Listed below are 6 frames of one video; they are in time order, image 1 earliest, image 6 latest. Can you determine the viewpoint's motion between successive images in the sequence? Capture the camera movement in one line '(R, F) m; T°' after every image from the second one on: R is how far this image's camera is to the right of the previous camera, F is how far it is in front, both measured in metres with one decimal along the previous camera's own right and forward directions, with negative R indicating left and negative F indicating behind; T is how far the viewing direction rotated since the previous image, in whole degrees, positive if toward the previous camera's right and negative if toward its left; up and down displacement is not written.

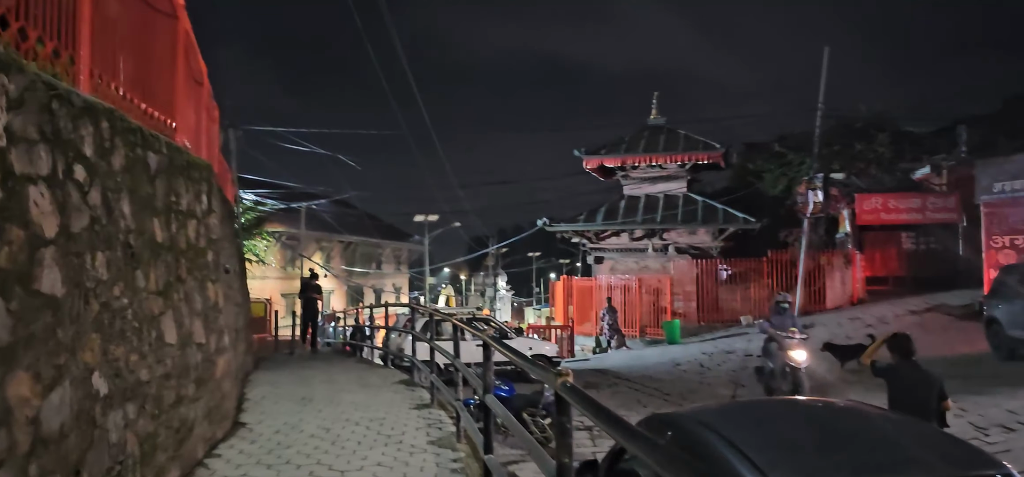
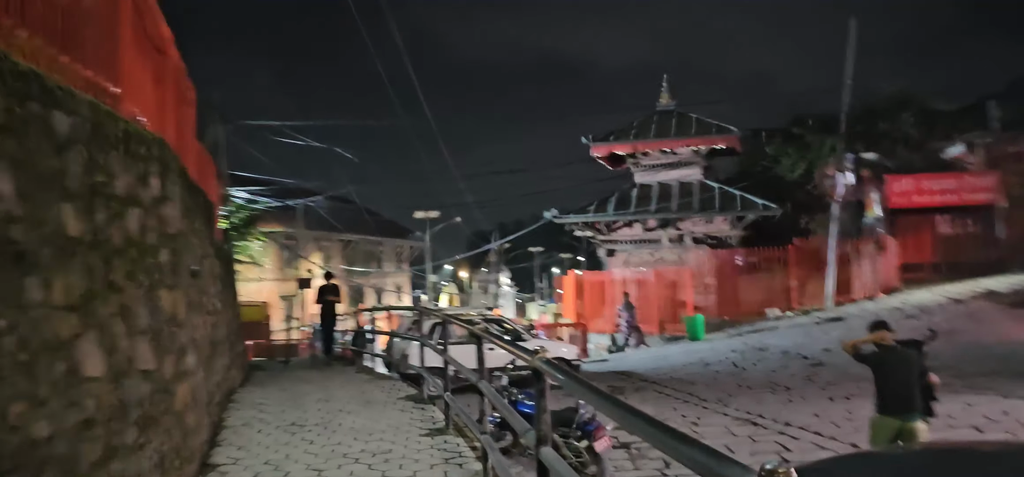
(-0.2, +1.1) m; 0°
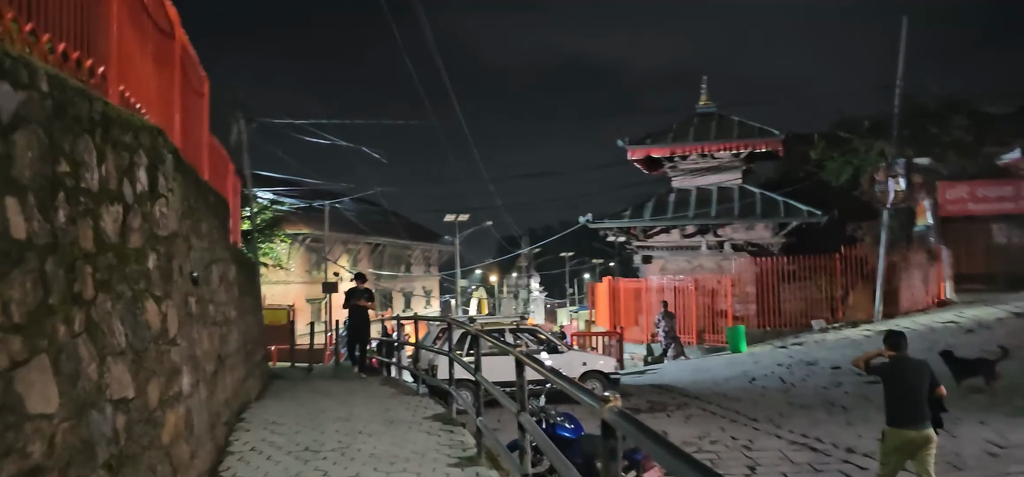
(-0.1, +0.6) m; -2°
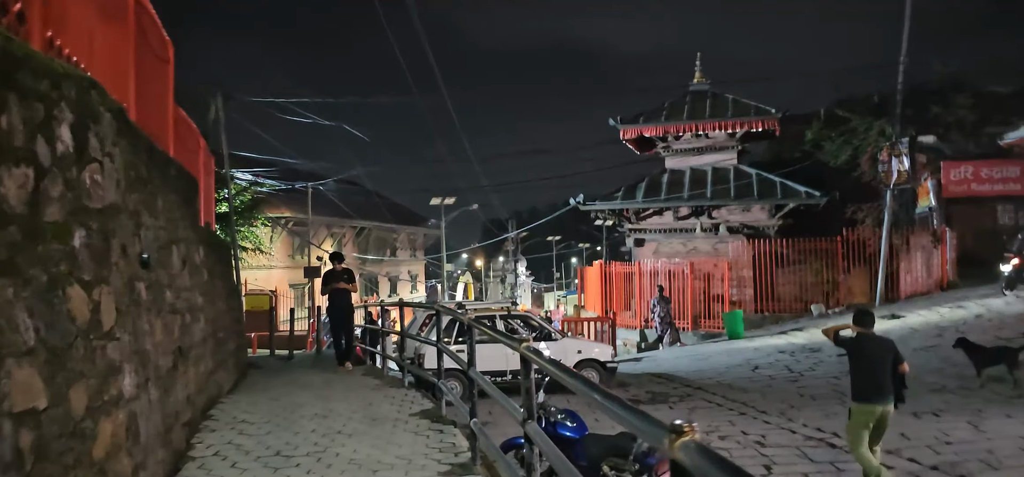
(-0.1, +0.6) m; +1°
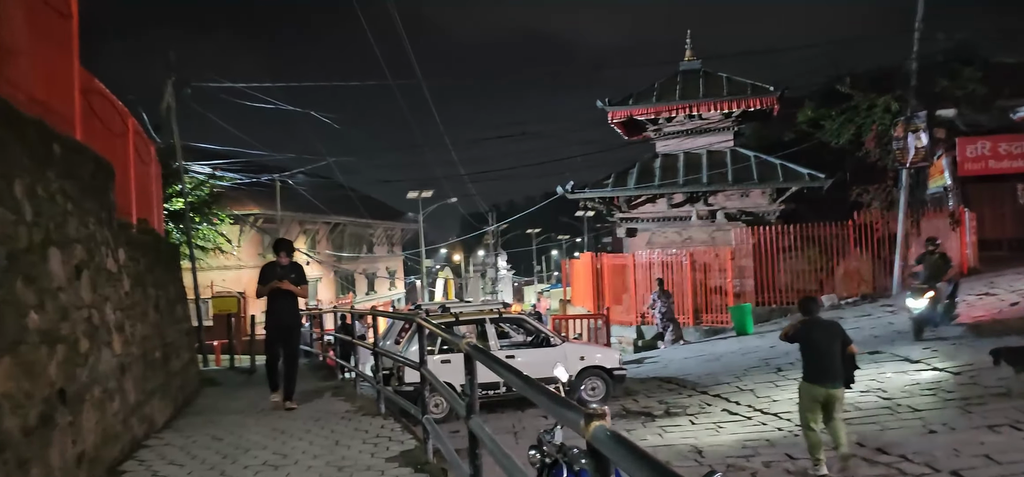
(-0.2, +1.3) m; +2°
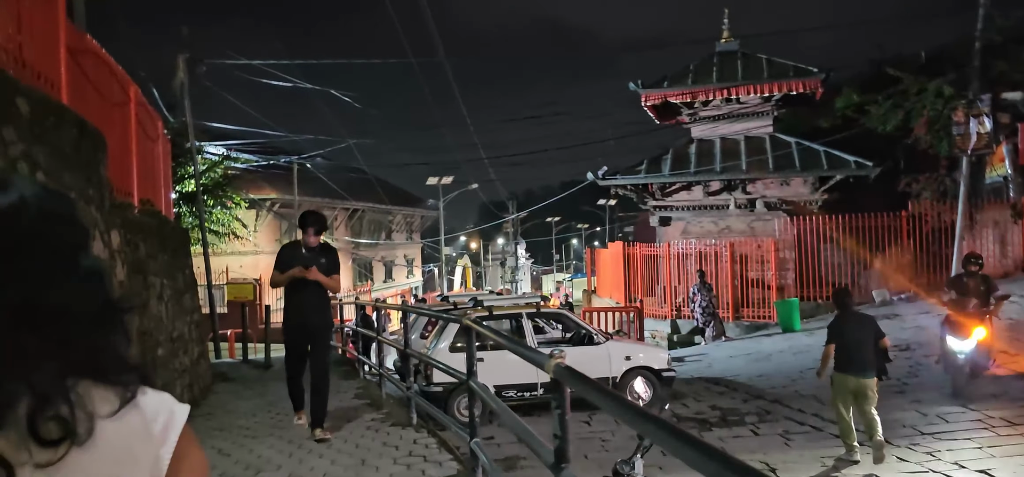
(-0.3, +0.8) m; -1°
